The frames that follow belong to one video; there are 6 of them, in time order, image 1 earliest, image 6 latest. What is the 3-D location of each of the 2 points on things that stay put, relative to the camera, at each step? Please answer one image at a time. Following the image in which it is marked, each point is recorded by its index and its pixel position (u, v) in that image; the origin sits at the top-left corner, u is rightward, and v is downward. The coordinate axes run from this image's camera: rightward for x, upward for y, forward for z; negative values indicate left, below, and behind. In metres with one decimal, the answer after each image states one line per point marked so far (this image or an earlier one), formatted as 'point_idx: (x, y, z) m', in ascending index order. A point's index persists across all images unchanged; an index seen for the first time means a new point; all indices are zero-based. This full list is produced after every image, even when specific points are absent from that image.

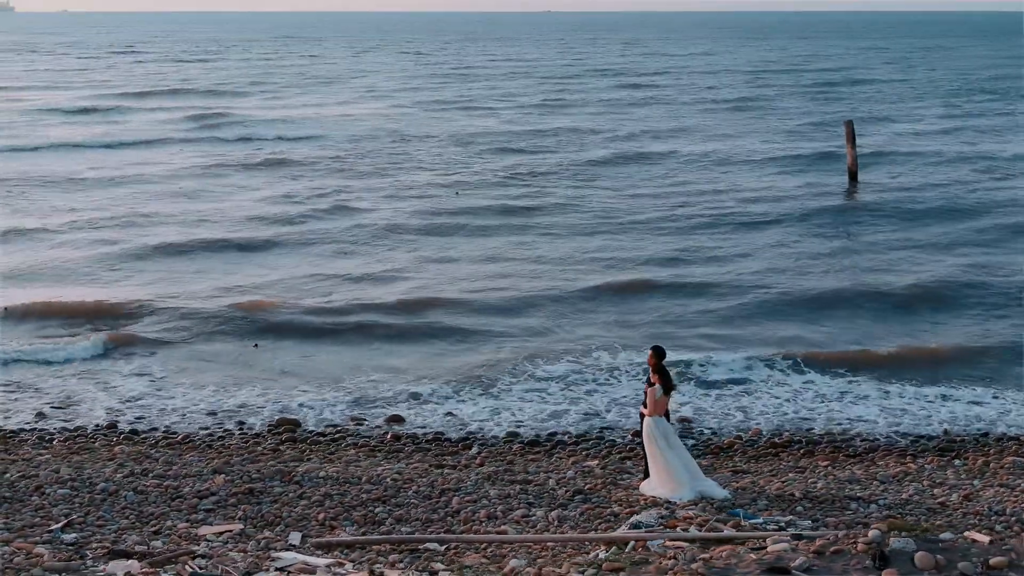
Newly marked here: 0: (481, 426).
0: (-0.3, -1.3, +11.2) m
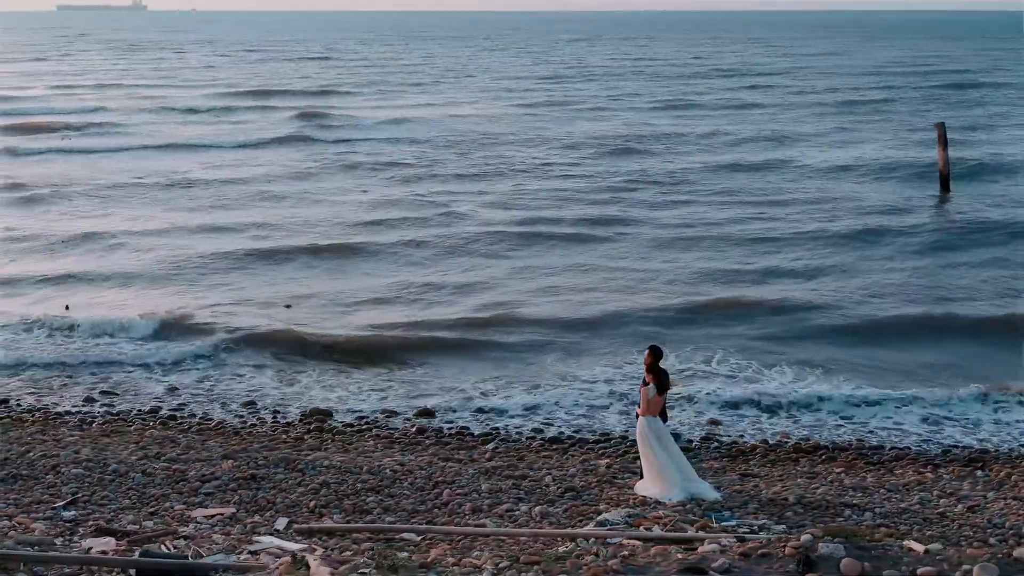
0: (0.0, -1.2, +11.3) m
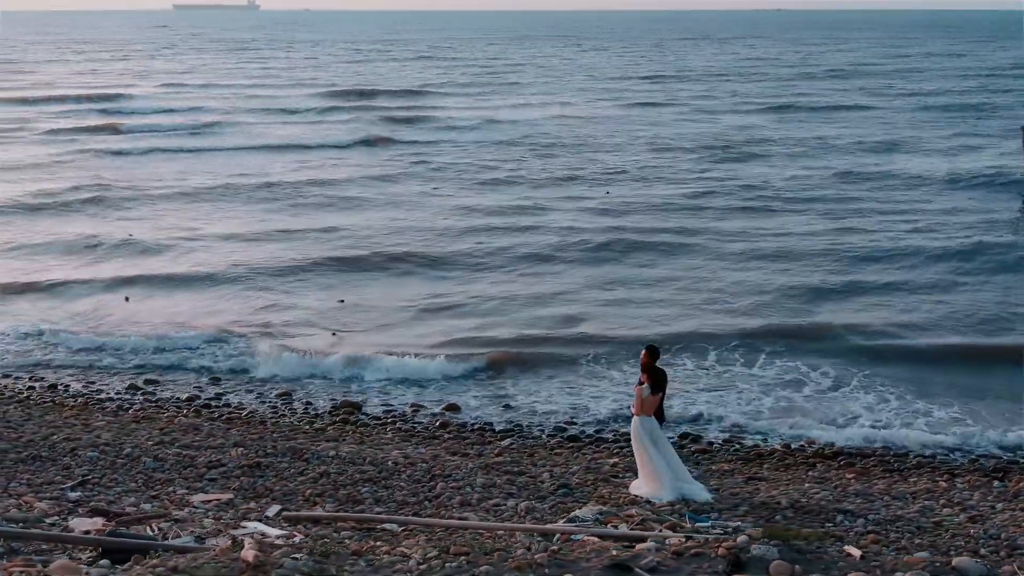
0: (+0.2, -1.2, +11.4) m
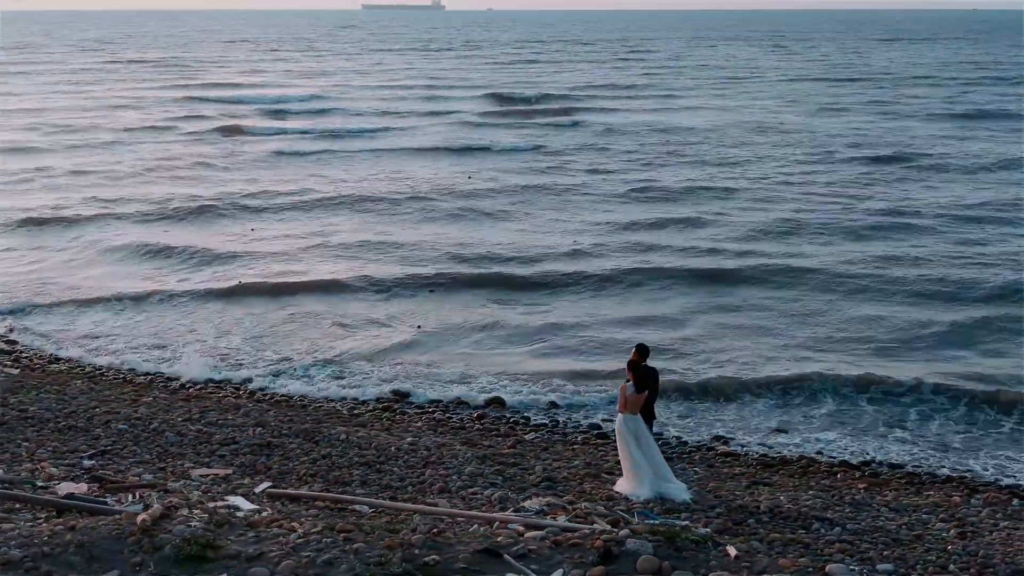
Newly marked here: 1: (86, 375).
0: (+0.6, -1.2, +11.5) m
1: (-4.1, -0.8, +11.8) m
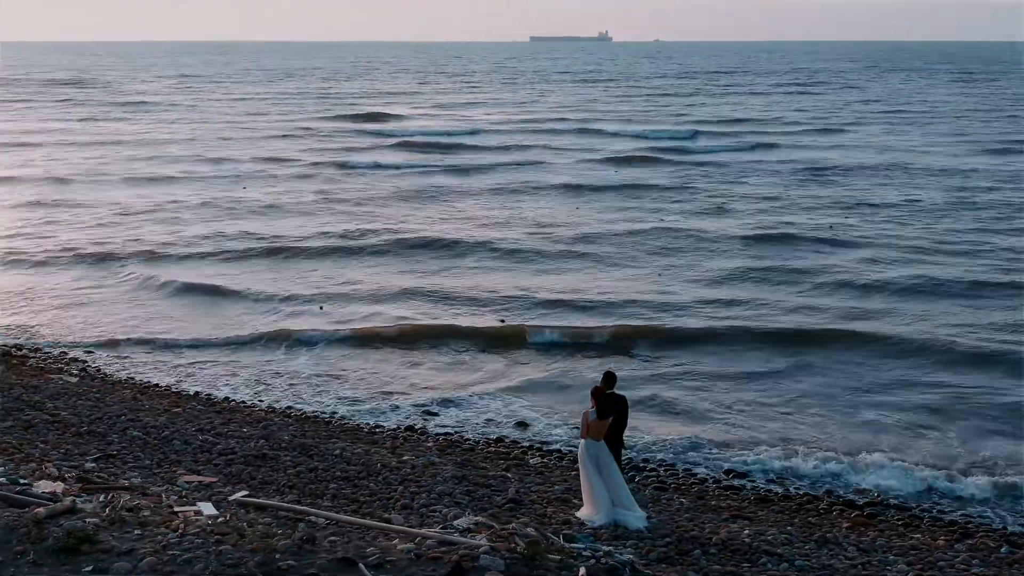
0: (+0.8, -1.5, +11.6) m
1: (-3.8, -1.0, +12.5) m
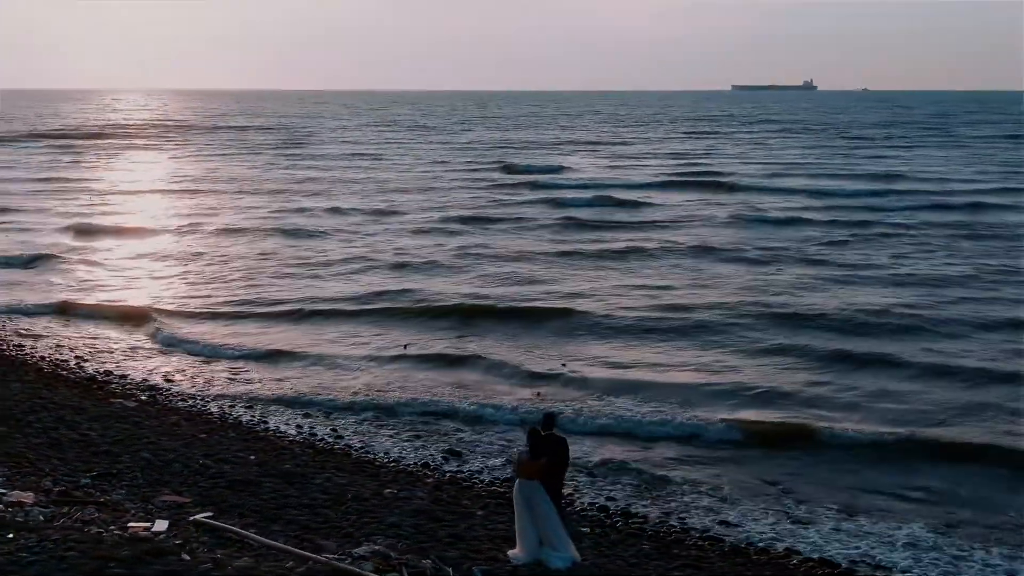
0: (+0.9, -1.9, +11.7) m
1: (-3.5, -1.3, +13.3) m
